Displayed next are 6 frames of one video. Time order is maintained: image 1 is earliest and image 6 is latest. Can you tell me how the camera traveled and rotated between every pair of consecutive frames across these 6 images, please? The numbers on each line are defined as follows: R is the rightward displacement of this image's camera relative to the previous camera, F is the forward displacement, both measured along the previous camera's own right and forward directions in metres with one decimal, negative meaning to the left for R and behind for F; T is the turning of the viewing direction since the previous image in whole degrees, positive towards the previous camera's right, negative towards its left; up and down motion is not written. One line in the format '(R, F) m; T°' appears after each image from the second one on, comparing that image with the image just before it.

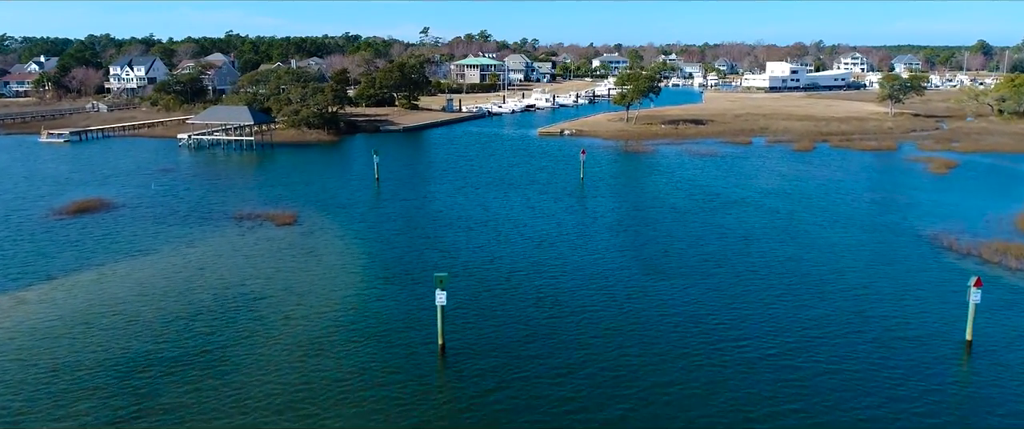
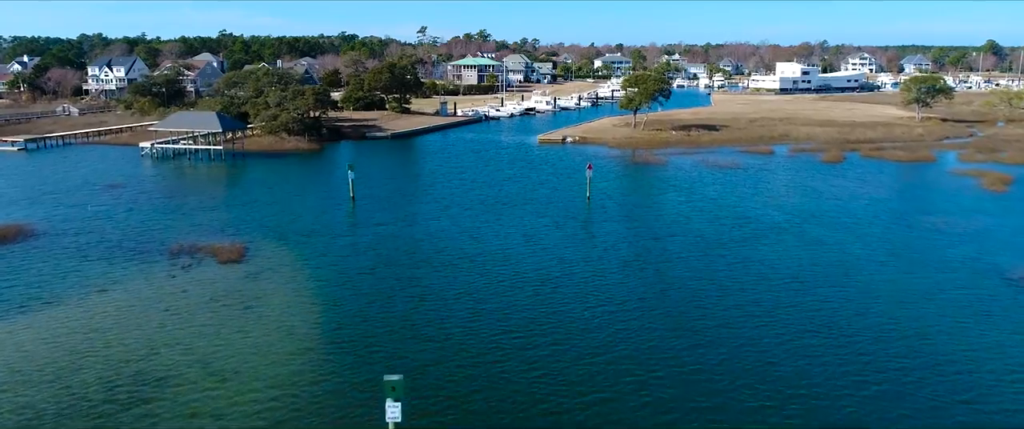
(+0.3, +5.1) m; 0°
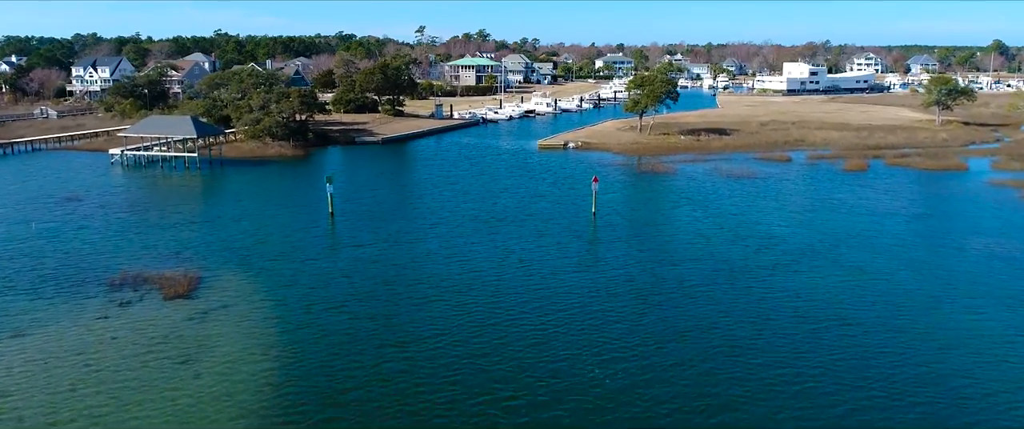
(+0.2, +3.4) m; 0°
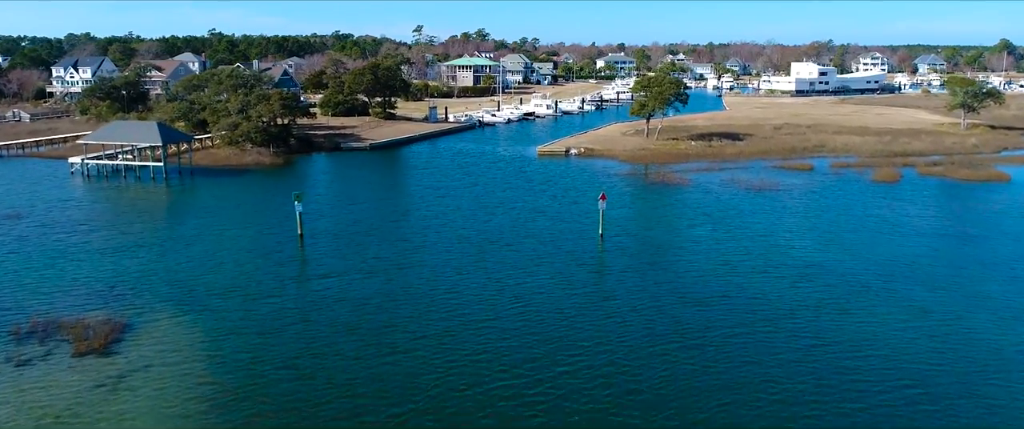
(+0.2, +3.8) m; 0°
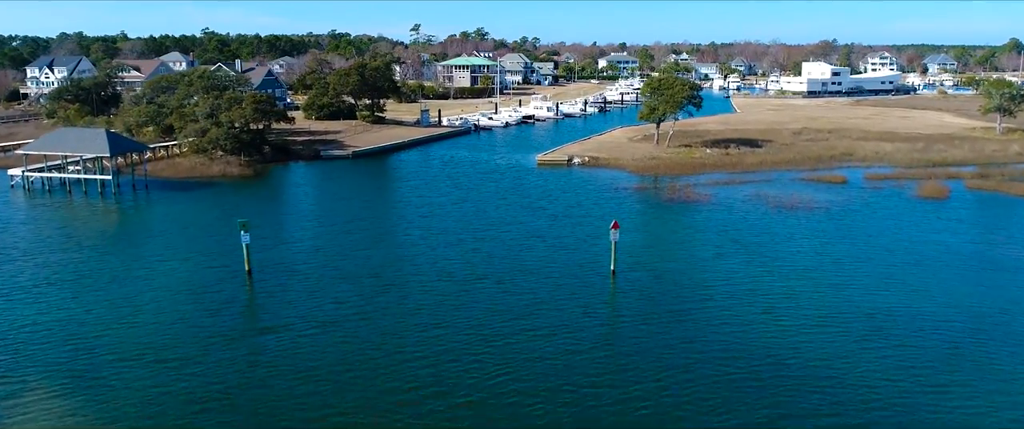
(+0.3, +4.7) m; 0°
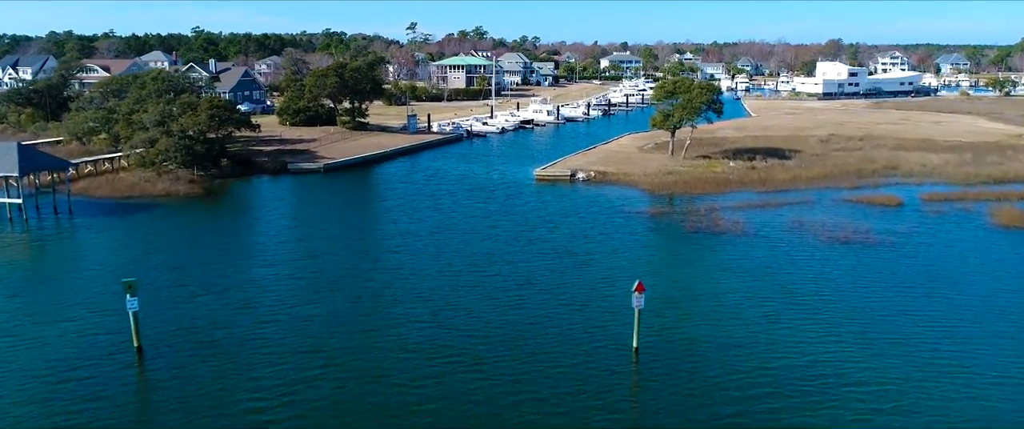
(+0.4, +5.8) m; 0°
